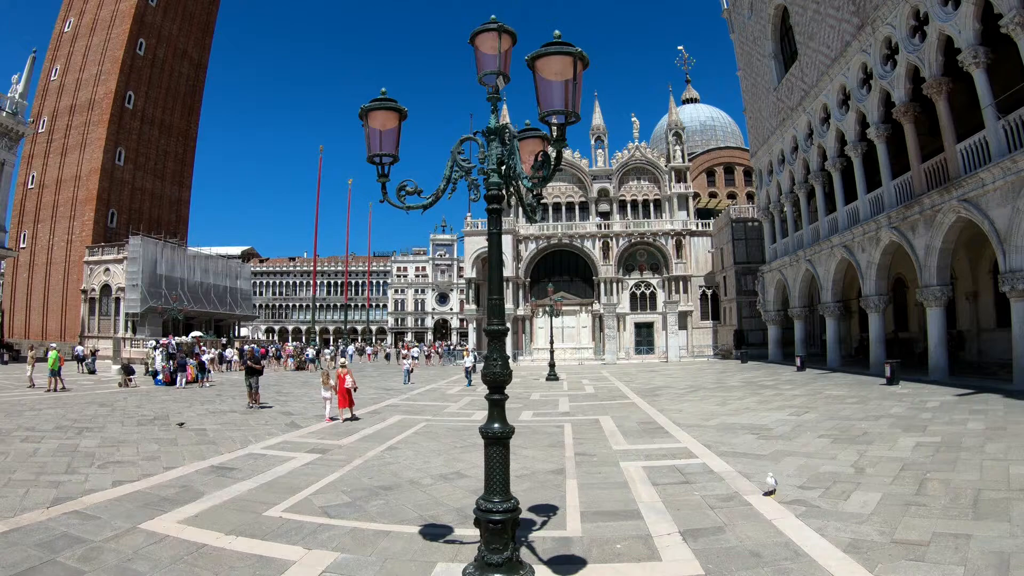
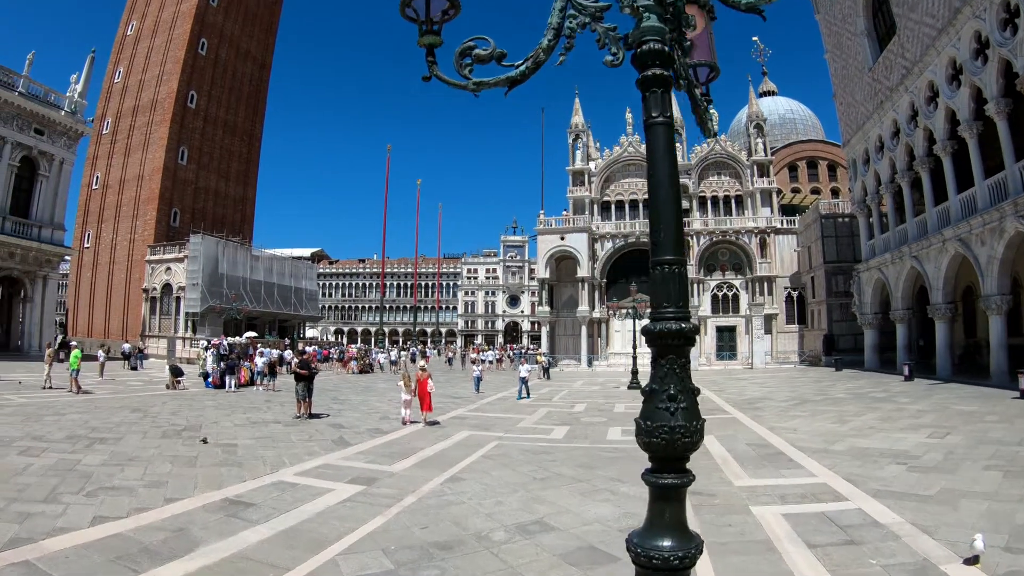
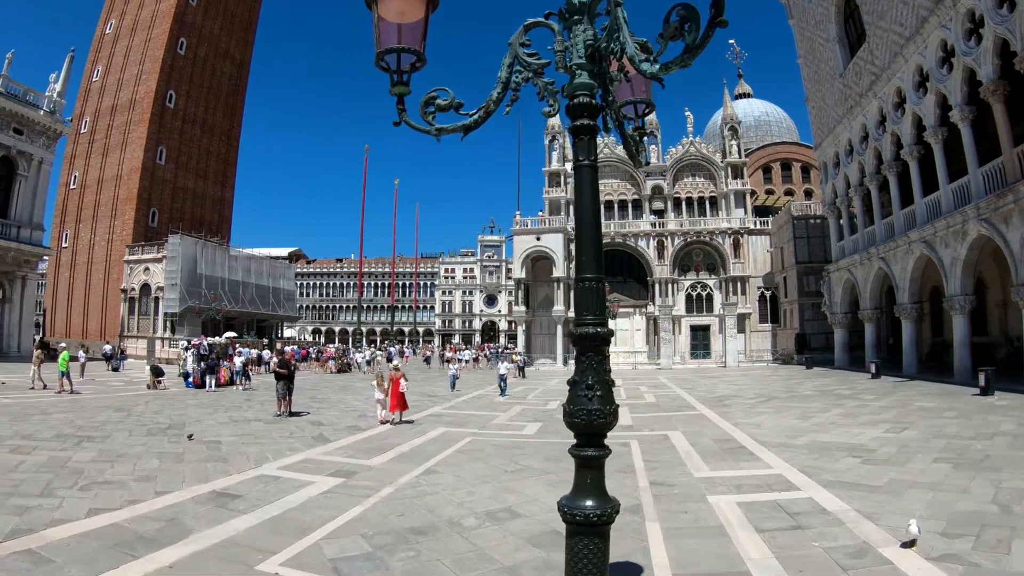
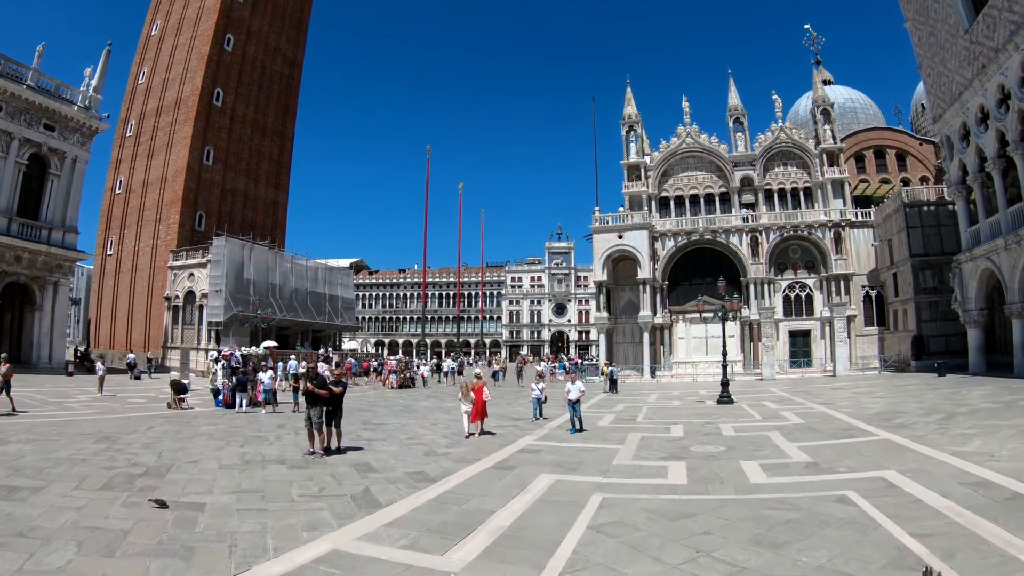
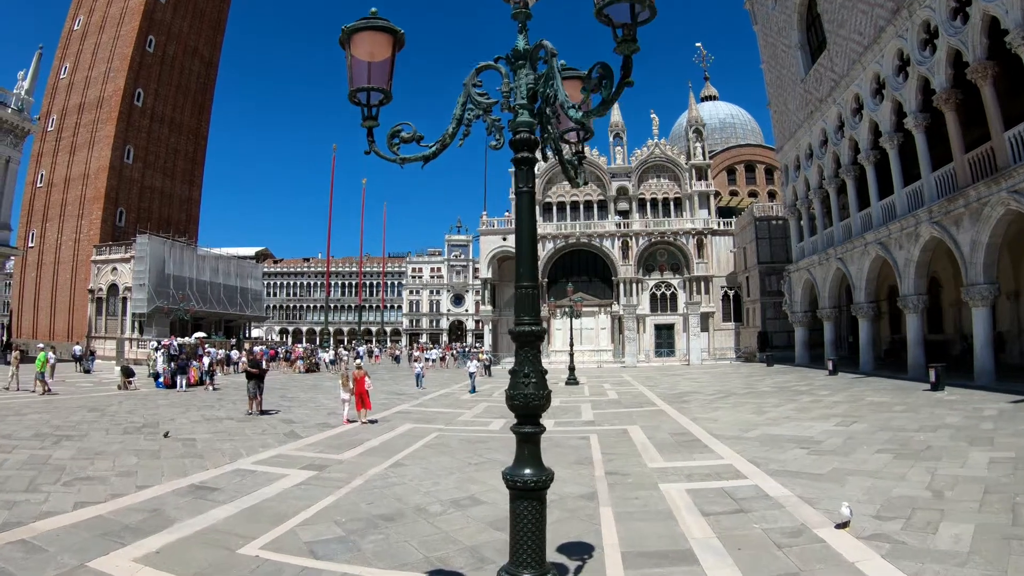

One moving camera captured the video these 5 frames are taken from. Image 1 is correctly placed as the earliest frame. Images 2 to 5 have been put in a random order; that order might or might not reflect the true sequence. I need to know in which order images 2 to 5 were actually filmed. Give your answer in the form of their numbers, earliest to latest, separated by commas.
5, 3, 2, 4
